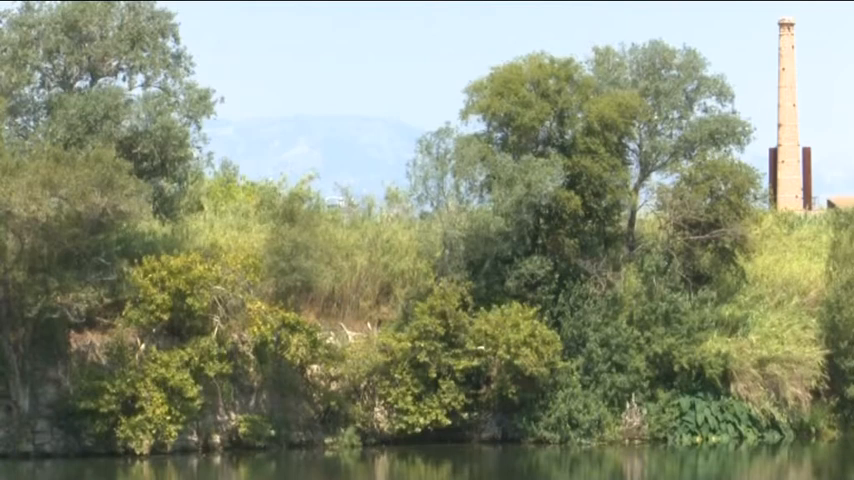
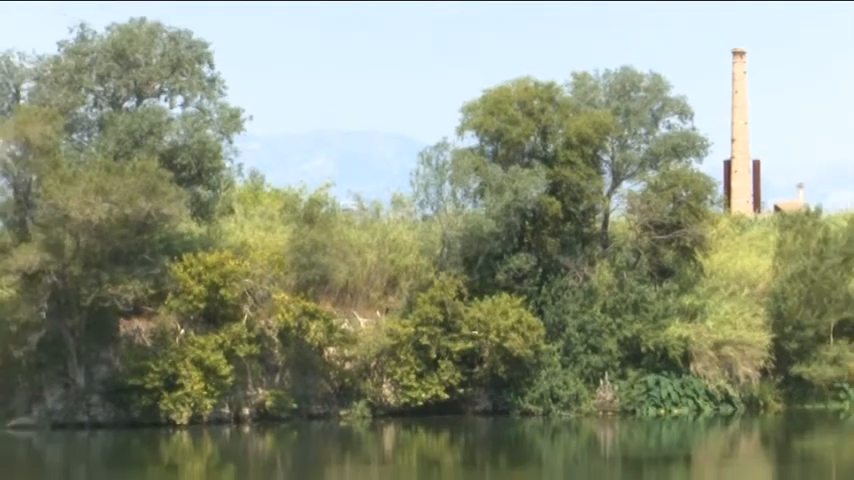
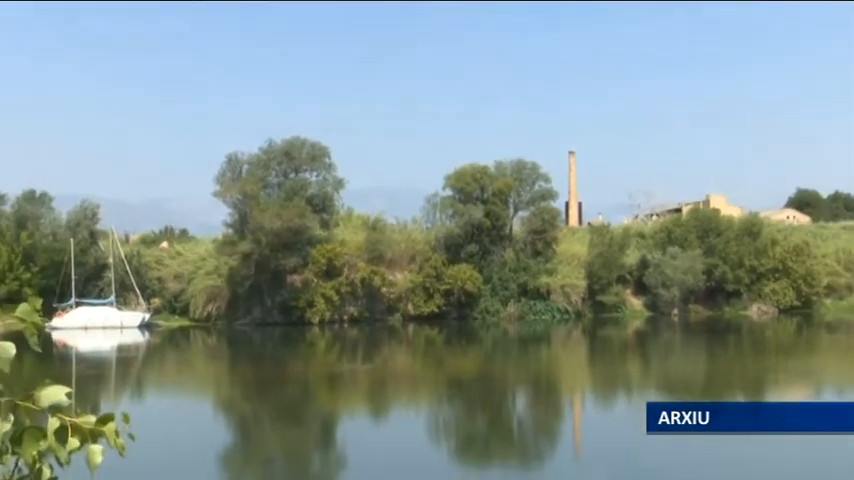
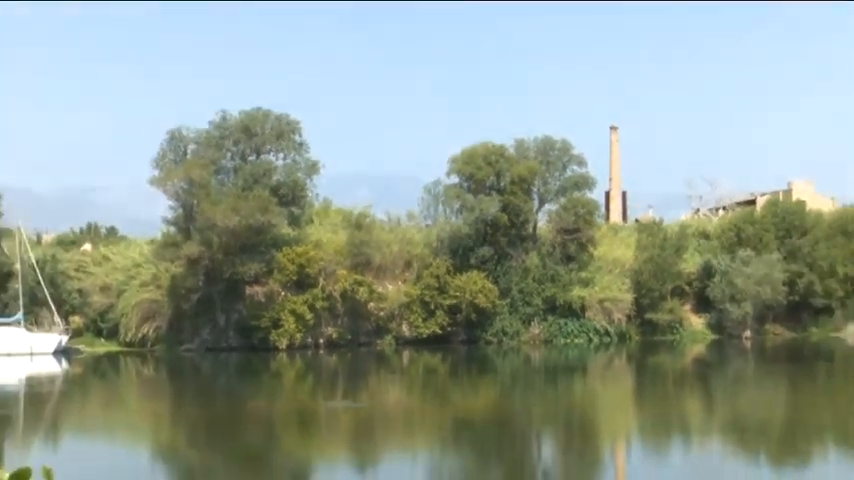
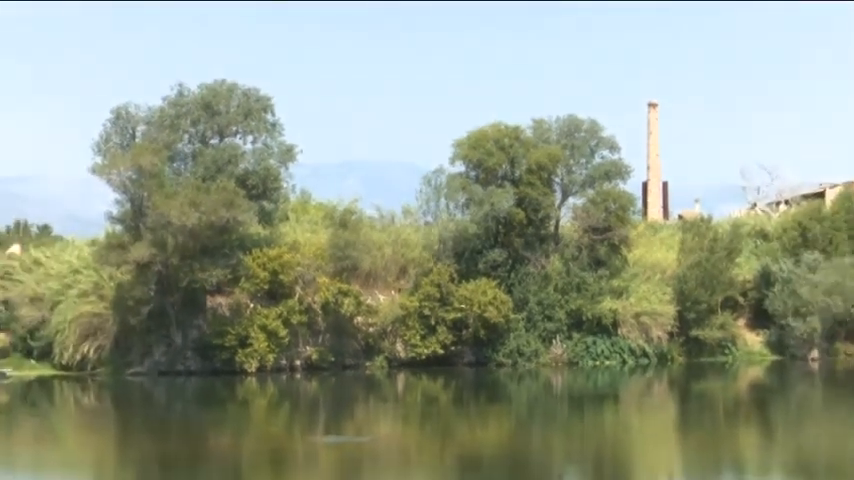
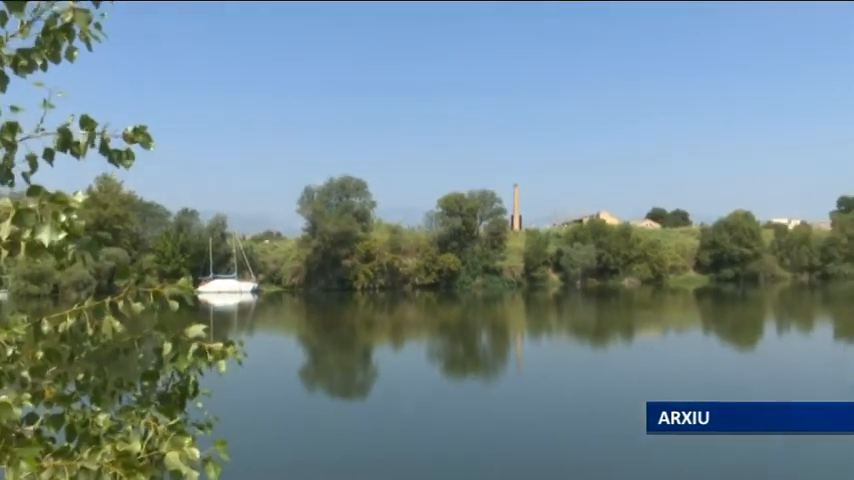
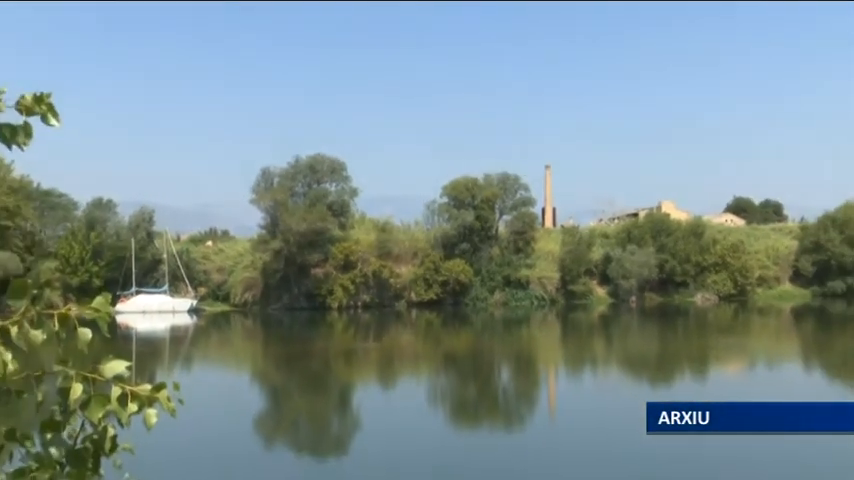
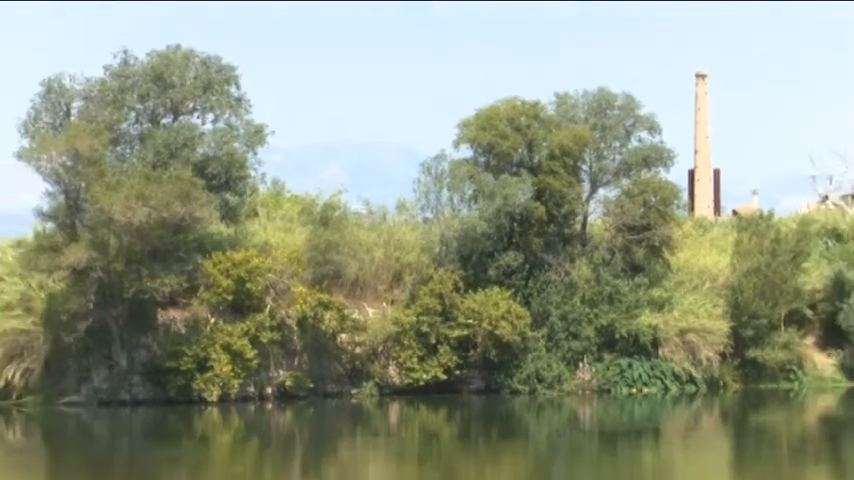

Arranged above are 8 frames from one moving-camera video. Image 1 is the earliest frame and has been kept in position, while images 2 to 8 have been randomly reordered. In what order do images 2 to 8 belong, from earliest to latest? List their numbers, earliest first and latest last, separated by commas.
2, 8, 5, 4, 3, 7, 6
